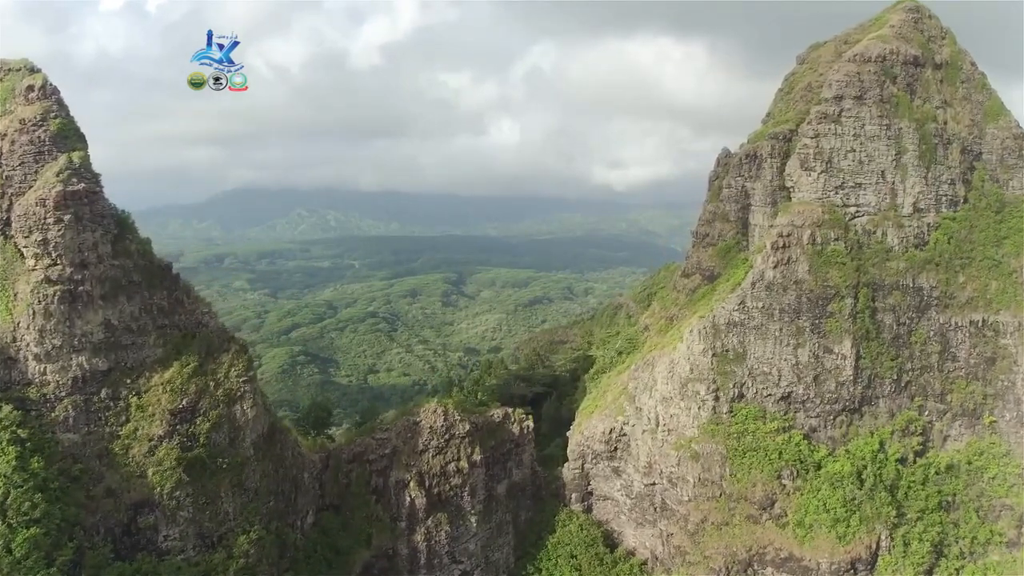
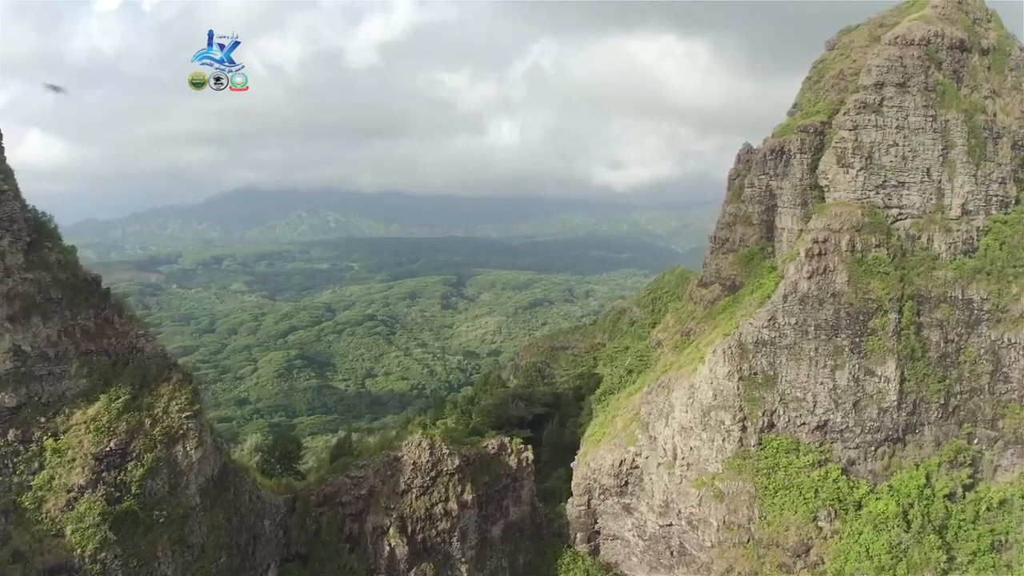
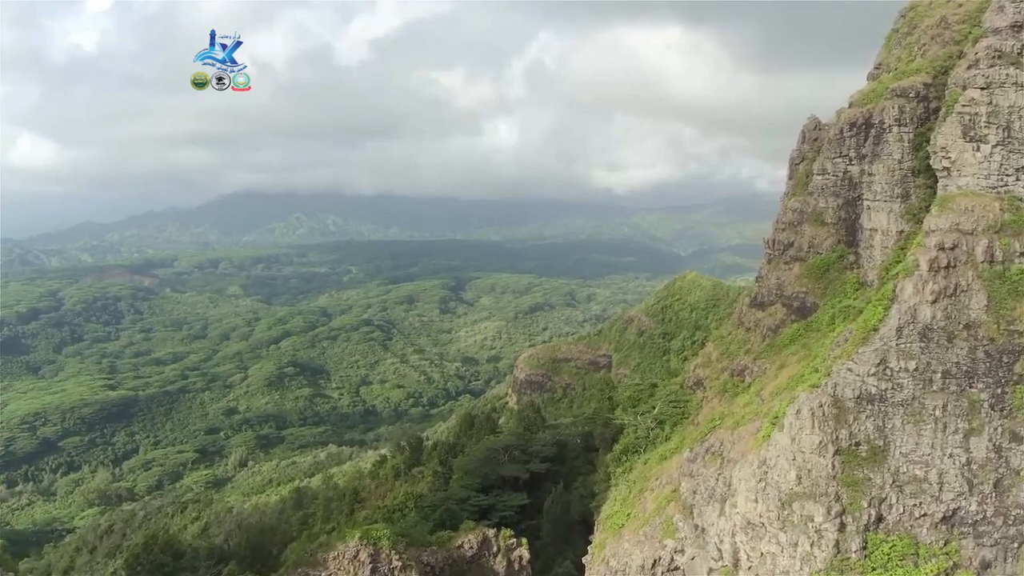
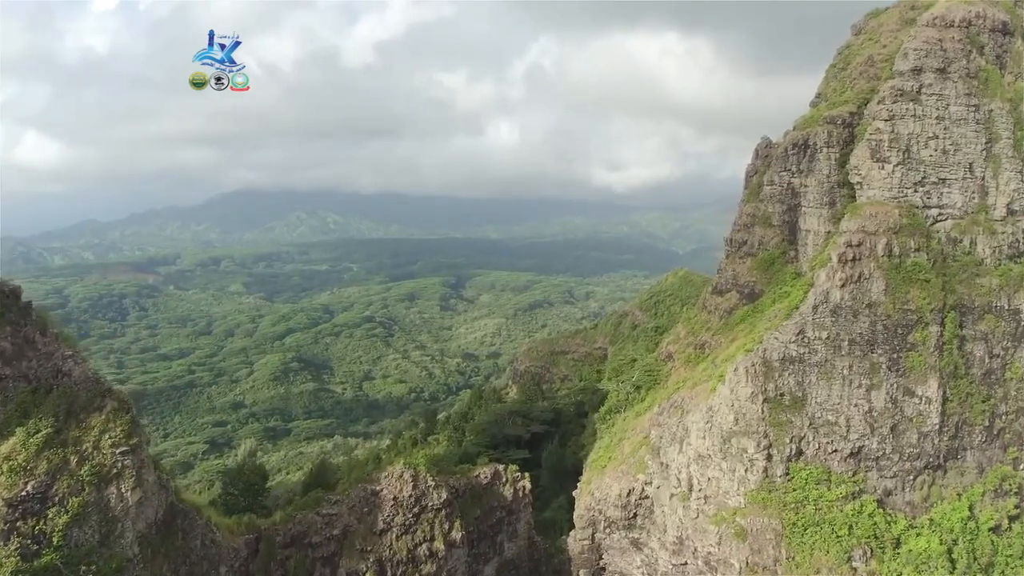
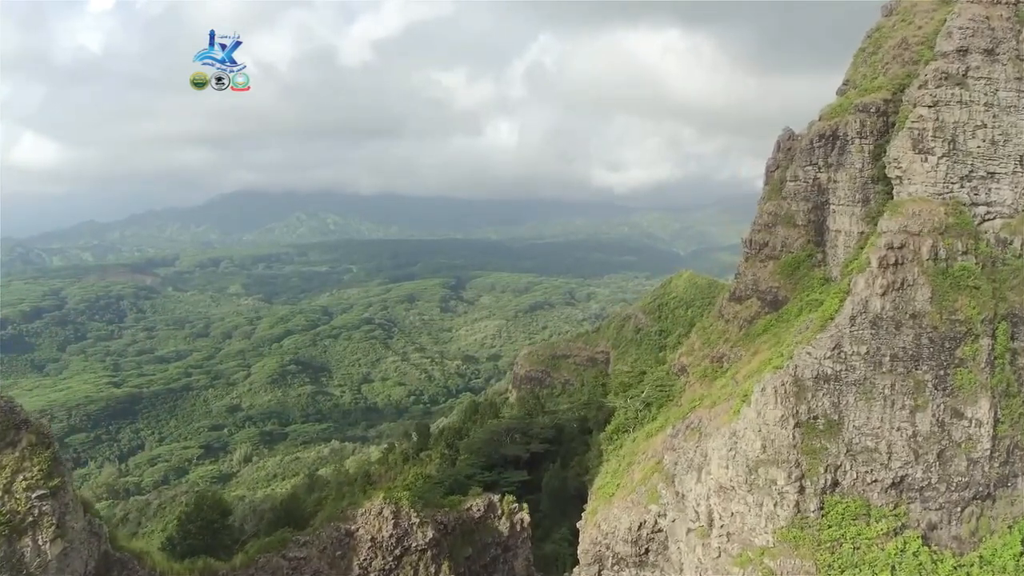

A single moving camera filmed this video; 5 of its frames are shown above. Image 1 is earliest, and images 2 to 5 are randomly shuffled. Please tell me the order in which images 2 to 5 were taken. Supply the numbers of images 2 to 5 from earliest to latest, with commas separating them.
2, 4, 5, 3
